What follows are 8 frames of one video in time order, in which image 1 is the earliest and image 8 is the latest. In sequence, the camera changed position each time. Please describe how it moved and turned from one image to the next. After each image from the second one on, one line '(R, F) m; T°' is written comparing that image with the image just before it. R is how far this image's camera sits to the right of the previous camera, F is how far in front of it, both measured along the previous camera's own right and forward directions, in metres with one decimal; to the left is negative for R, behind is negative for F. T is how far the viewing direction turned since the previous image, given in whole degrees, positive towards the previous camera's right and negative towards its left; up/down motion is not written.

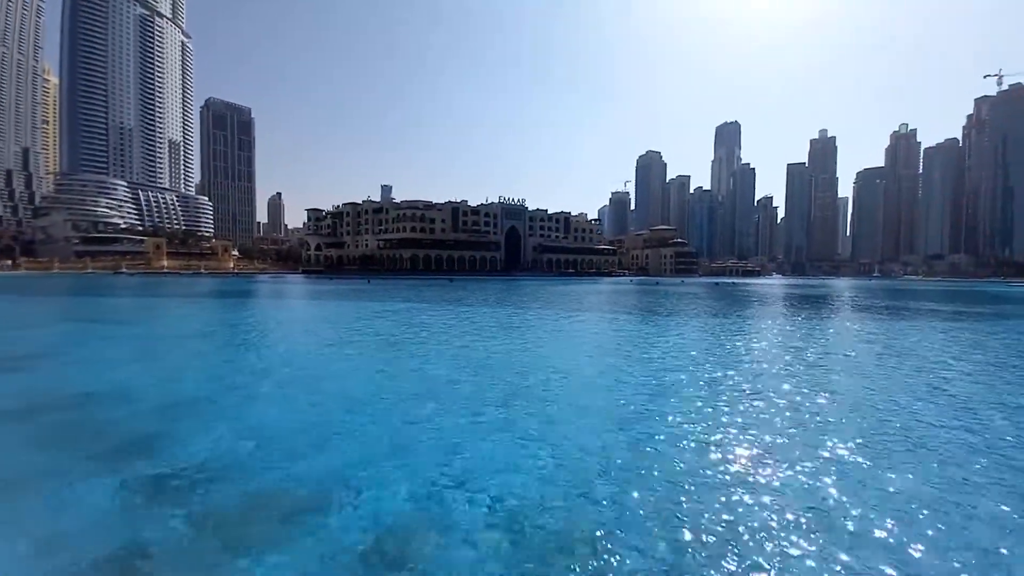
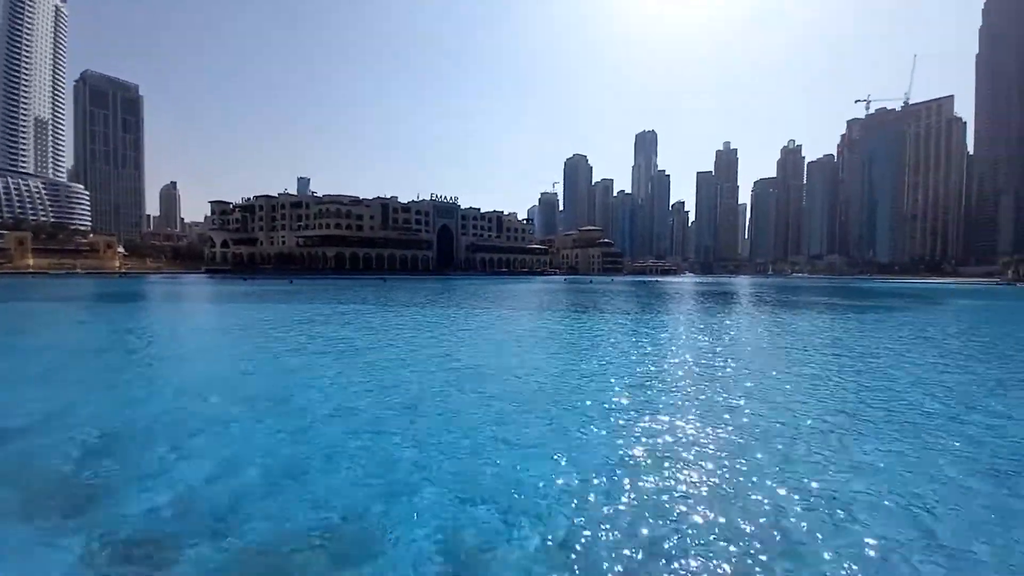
(-2.9, +0.2) m; +10°
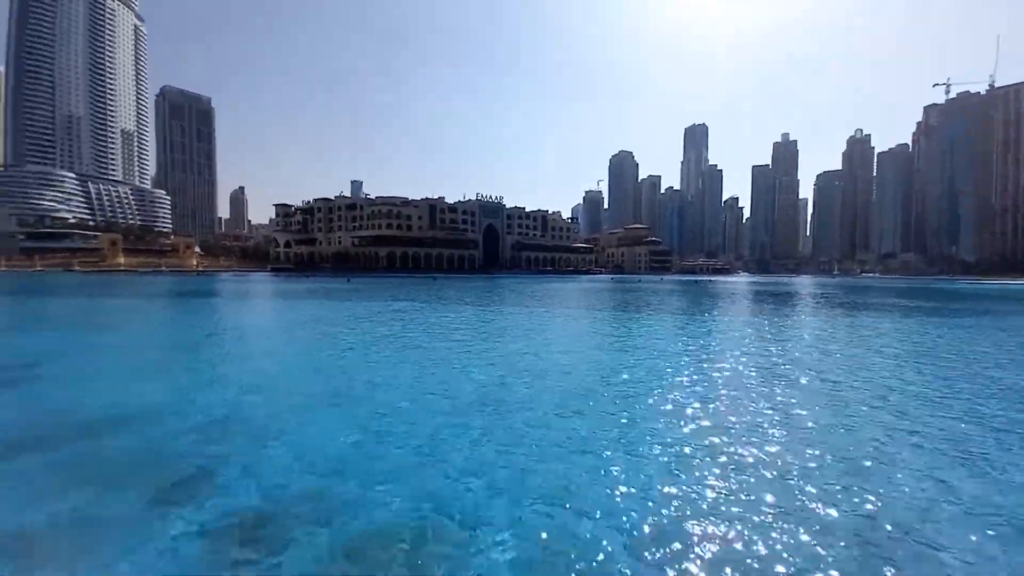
(+1.9, +0.8) m; -6°
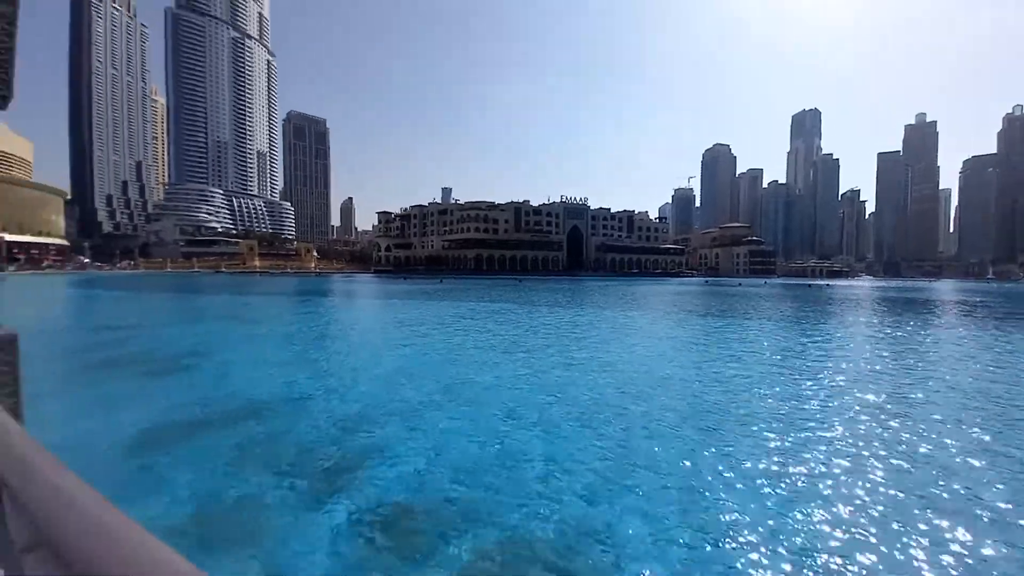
(+1.9, -1.8) m; -11°
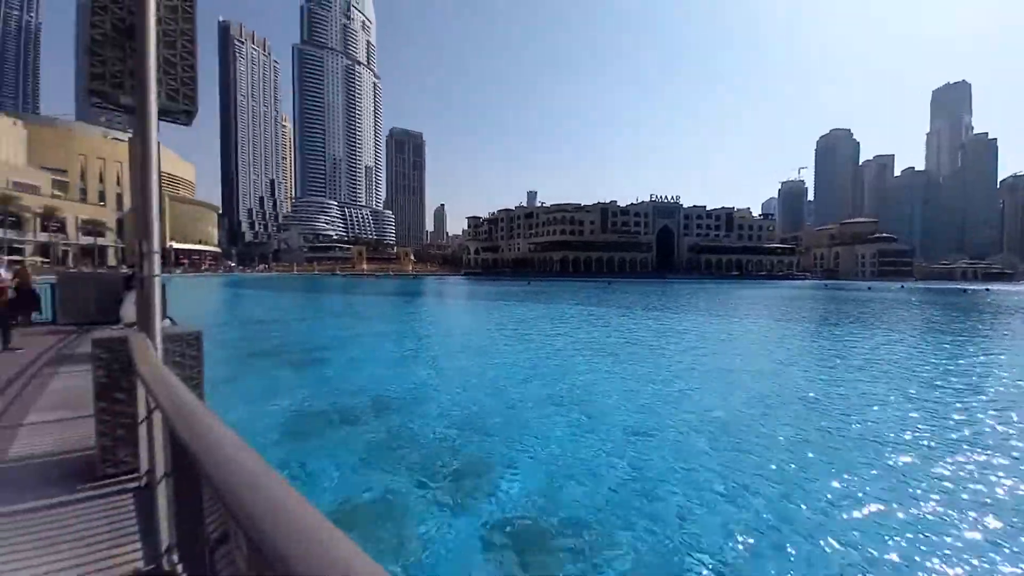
(-0.2, -0.8) m; -12°
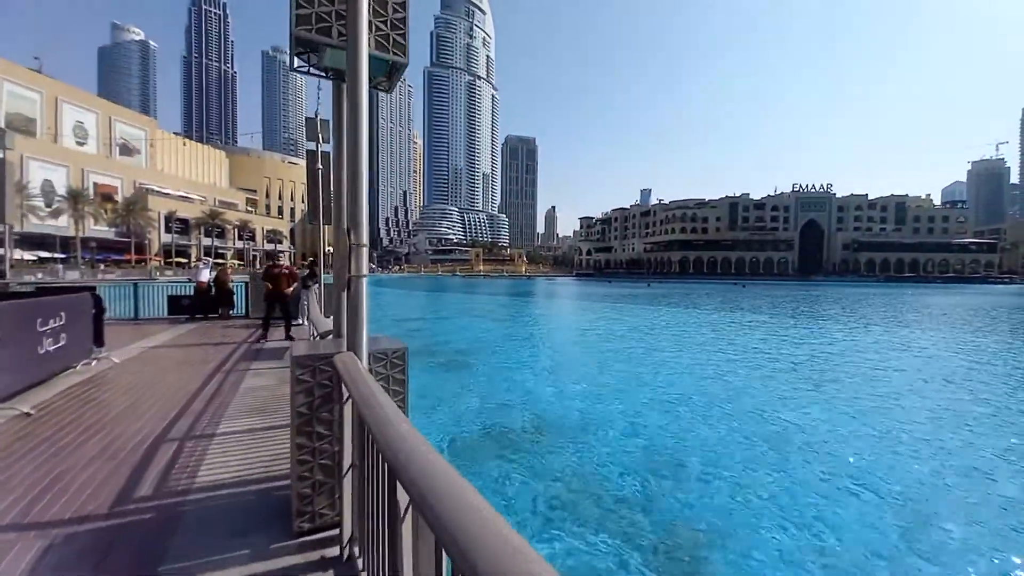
(-1.5, +1.3) m; -15°
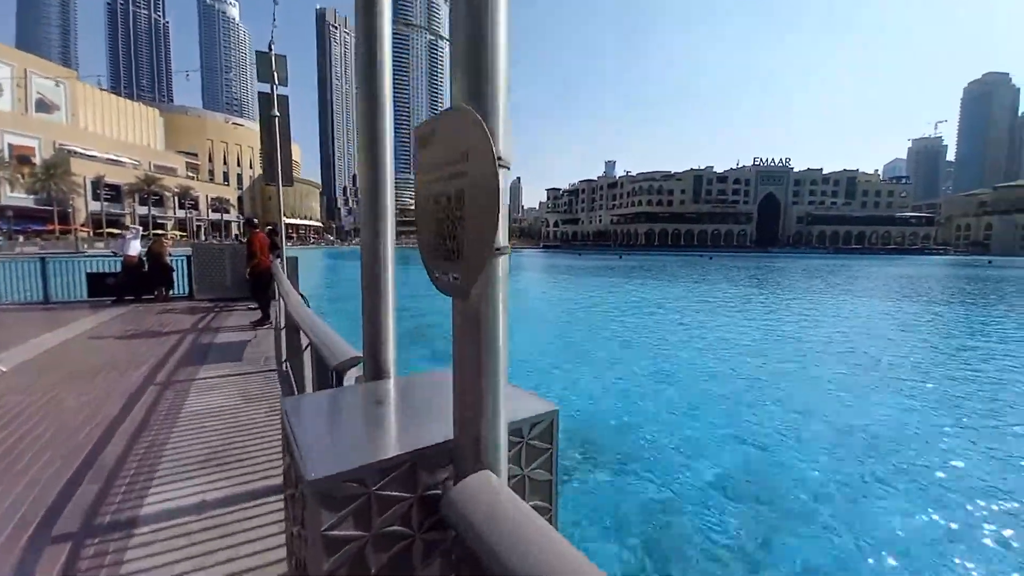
(-1.1, +1.8) m; +5°
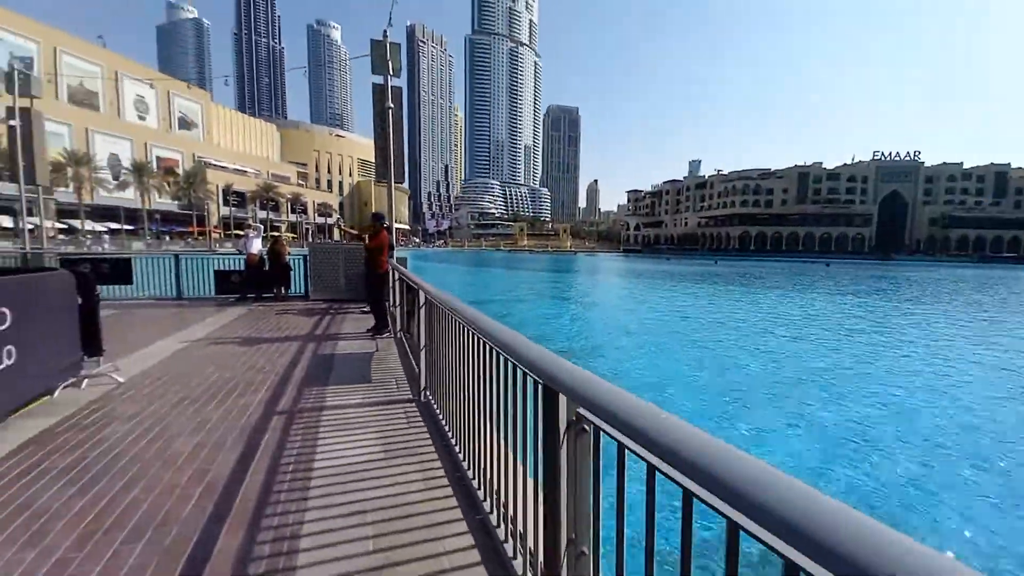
(-1.4, +1.5) m; -10°
